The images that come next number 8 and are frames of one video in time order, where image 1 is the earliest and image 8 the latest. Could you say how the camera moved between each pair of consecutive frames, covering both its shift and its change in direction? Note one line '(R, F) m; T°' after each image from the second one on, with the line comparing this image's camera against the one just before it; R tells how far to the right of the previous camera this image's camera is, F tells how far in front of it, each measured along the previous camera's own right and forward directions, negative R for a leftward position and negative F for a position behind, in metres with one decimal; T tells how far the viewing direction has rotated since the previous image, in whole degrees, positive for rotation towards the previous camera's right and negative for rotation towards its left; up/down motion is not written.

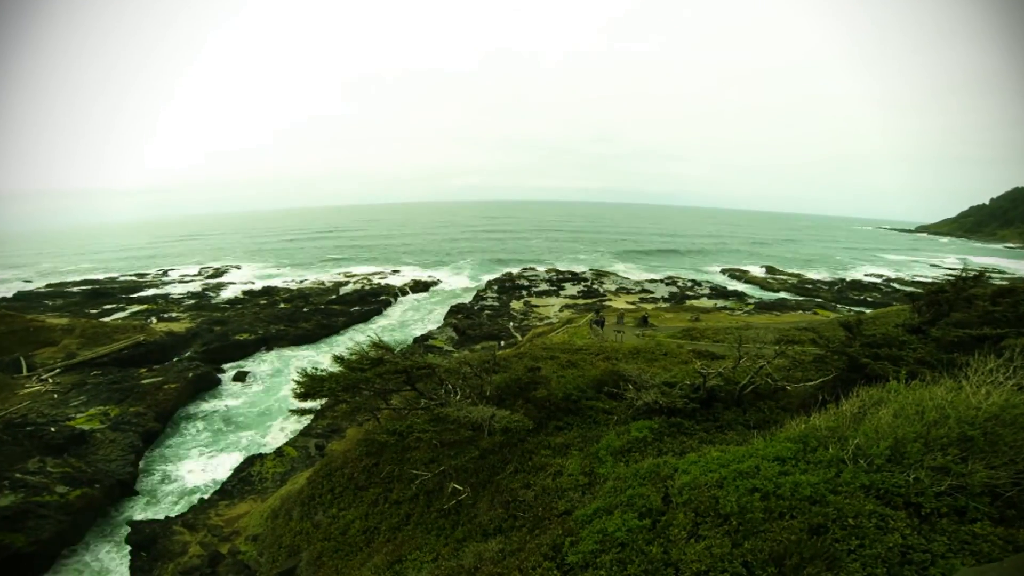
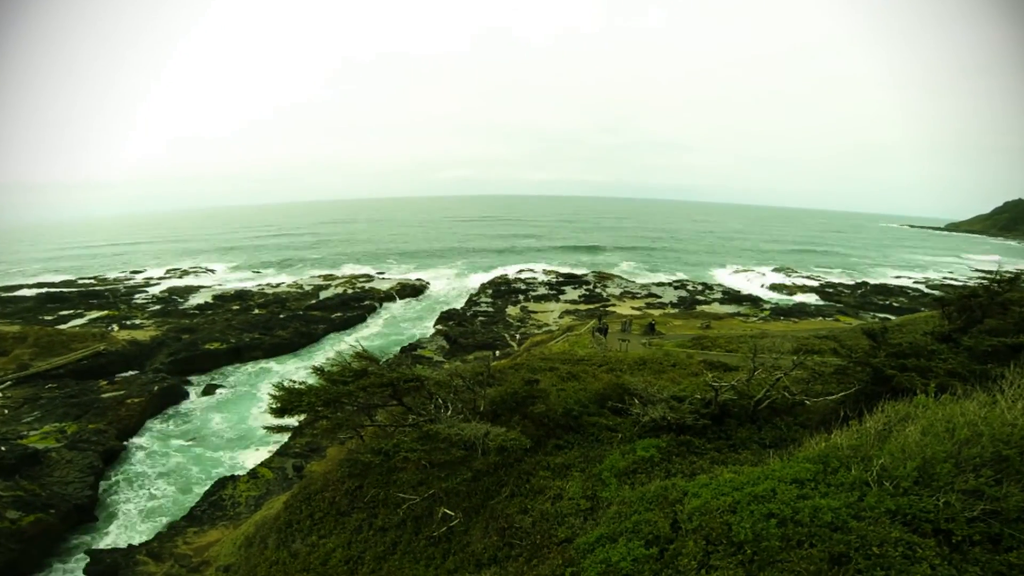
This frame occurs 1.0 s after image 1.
(0.0, +1.7) m; 0°
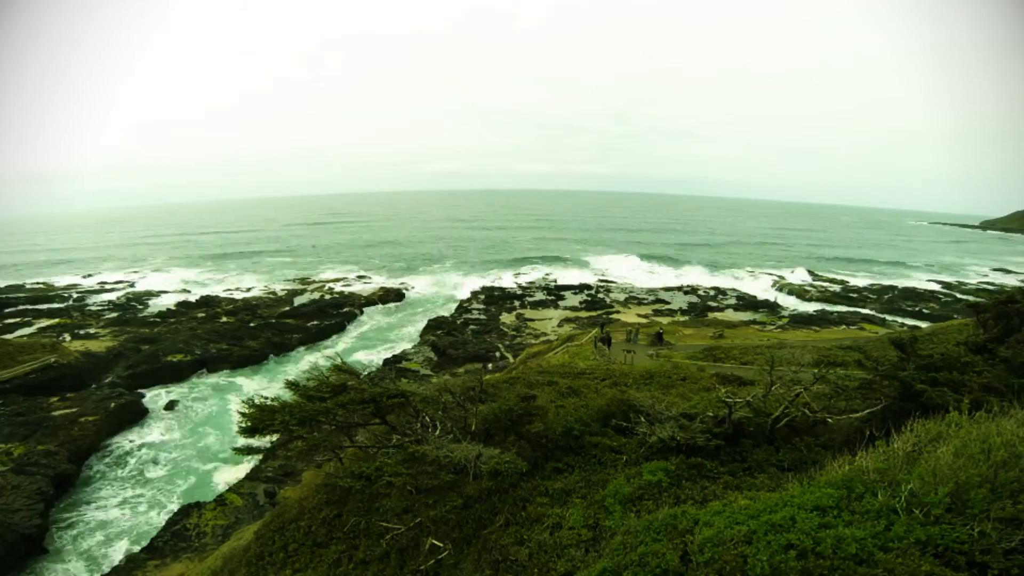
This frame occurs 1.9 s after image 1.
(0.0, +1.8) m; +1°
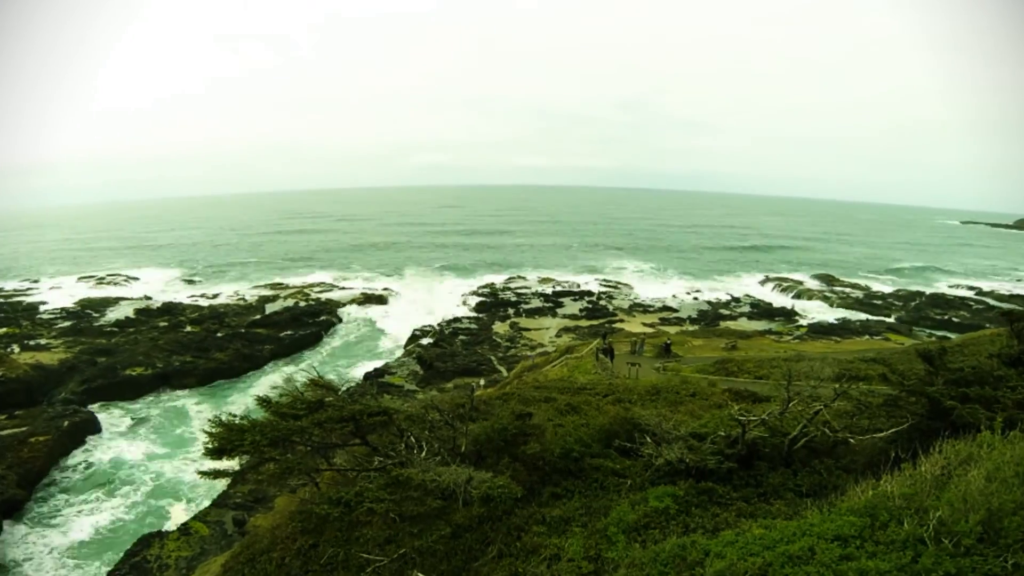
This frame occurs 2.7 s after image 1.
(+0.1, +1.6) m; +1°
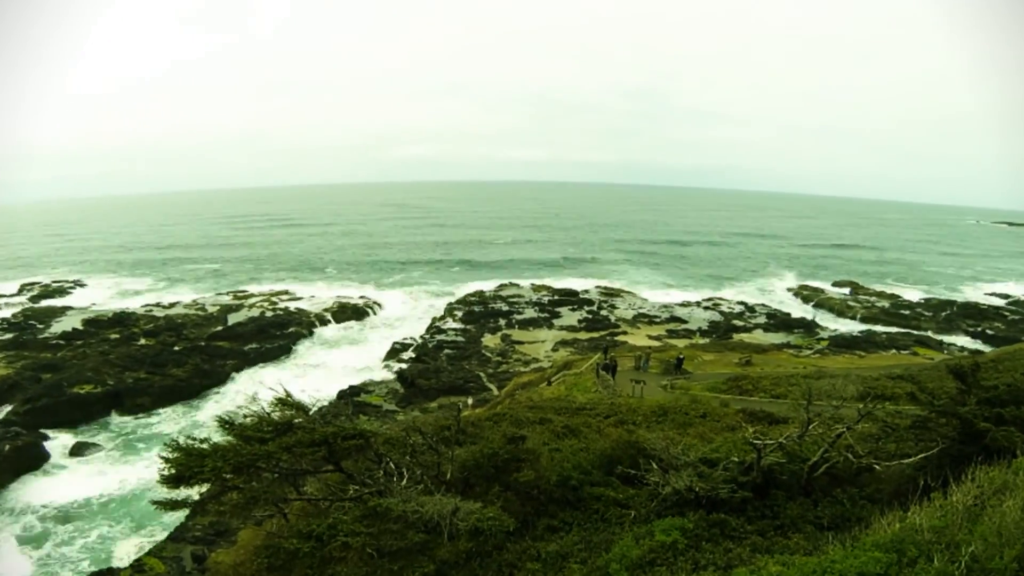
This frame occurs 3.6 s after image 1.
(+0.1, +1.6) m; +1°
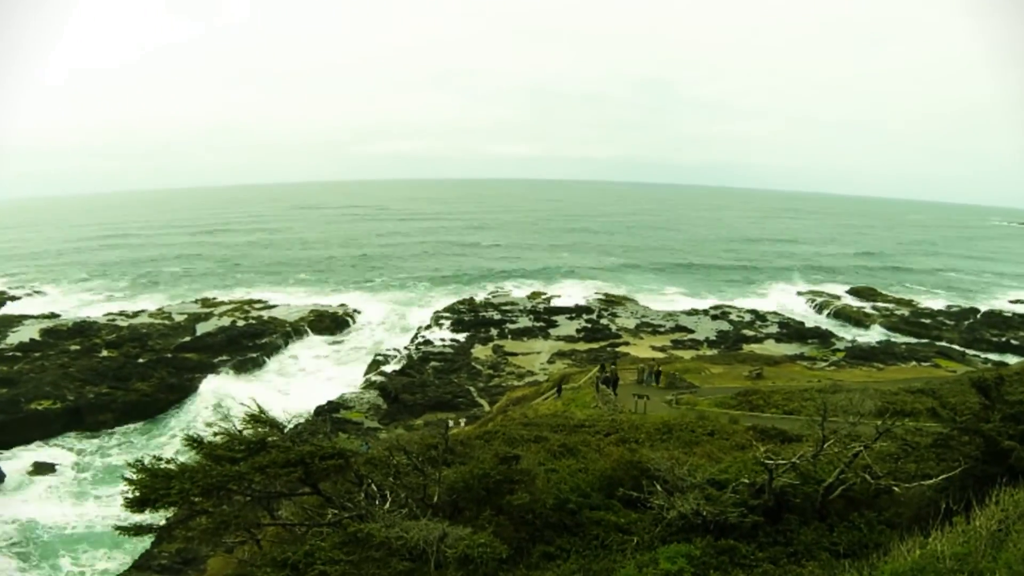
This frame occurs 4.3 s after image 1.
(0.0, +1.1) m; +1°
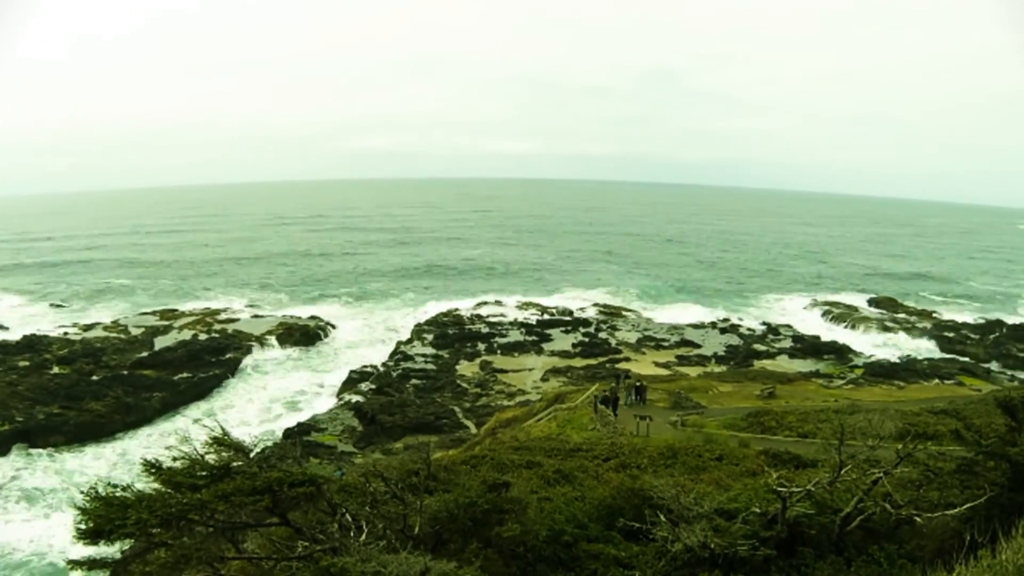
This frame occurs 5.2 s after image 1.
(+0.1, +1.1) m; +1°
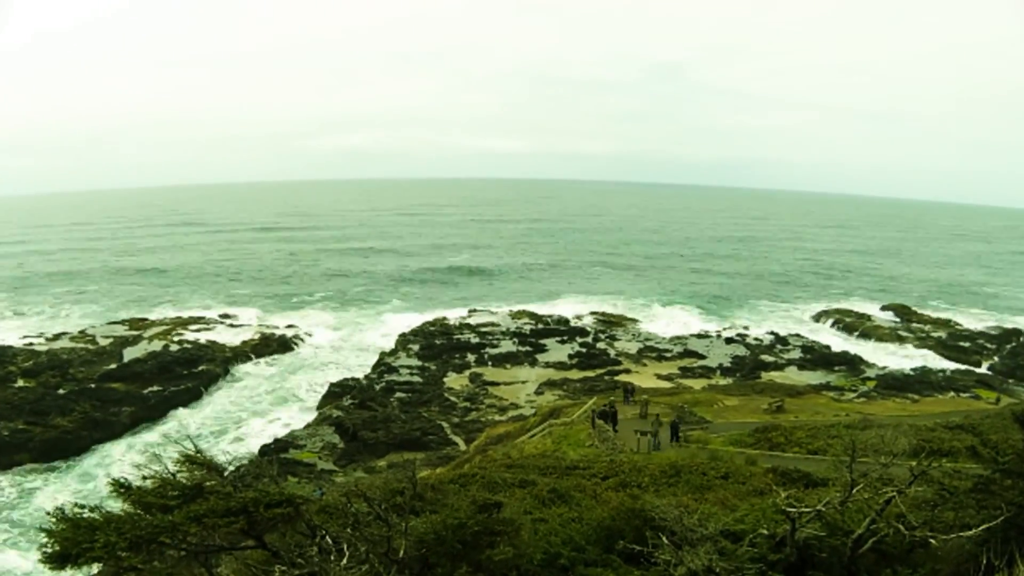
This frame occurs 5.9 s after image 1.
(+0.1, +0.7) m; 0°
